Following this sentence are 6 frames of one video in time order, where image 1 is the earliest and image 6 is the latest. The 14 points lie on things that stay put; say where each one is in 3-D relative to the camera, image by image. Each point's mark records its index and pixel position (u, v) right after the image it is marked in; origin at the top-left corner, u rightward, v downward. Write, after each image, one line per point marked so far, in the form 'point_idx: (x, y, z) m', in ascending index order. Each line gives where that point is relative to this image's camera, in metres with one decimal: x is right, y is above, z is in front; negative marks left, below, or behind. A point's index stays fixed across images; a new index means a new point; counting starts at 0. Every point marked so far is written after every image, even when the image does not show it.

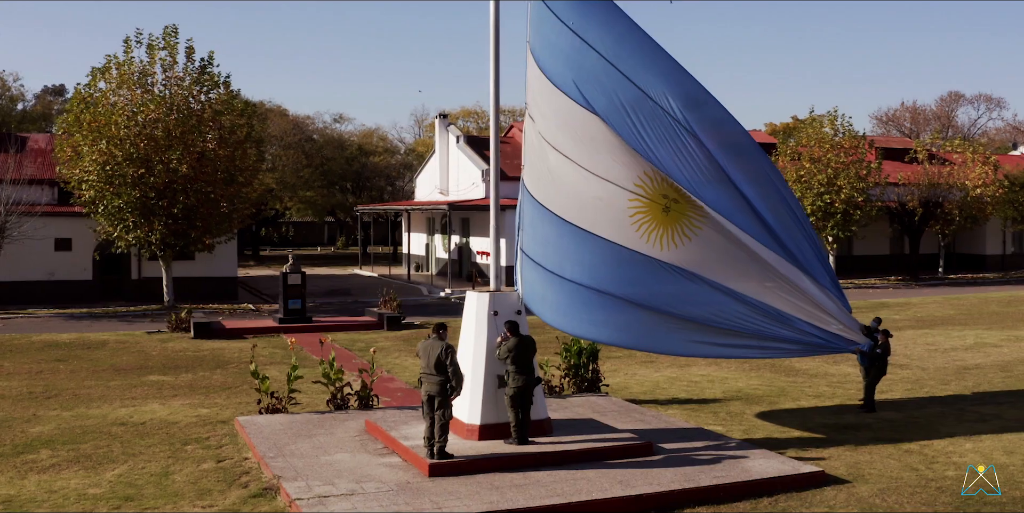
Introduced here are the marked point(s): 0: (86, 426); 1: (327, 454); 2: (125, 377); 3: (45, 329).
0: (-3.8, -1.5, +10.3) m
1: (-1.5, -1.6, +9.4) m
2: (-4.2, -1.3, +12.6) m
3: (-6.4, -1.0, +15.7) m
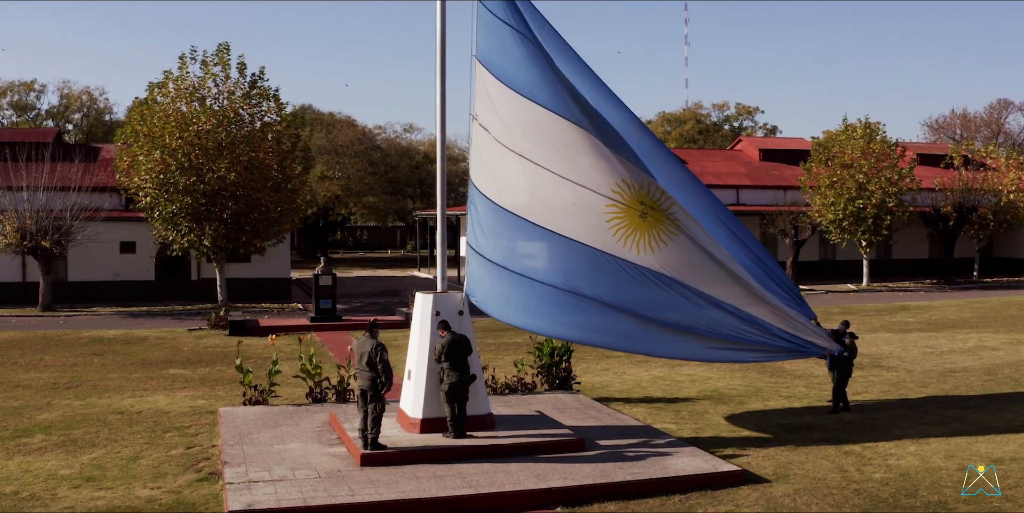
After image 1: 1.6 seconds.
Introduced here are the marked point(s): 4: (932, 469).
0: (-4.2, -1.6, +11.5) m
1: (-2.0, -1.6, +10.3) m
2: (-4.3, -1.3, +13.8) m
3: (-6.1, -1.0, +17.1) m
4: (+3.7, -1.9, +10.2) m
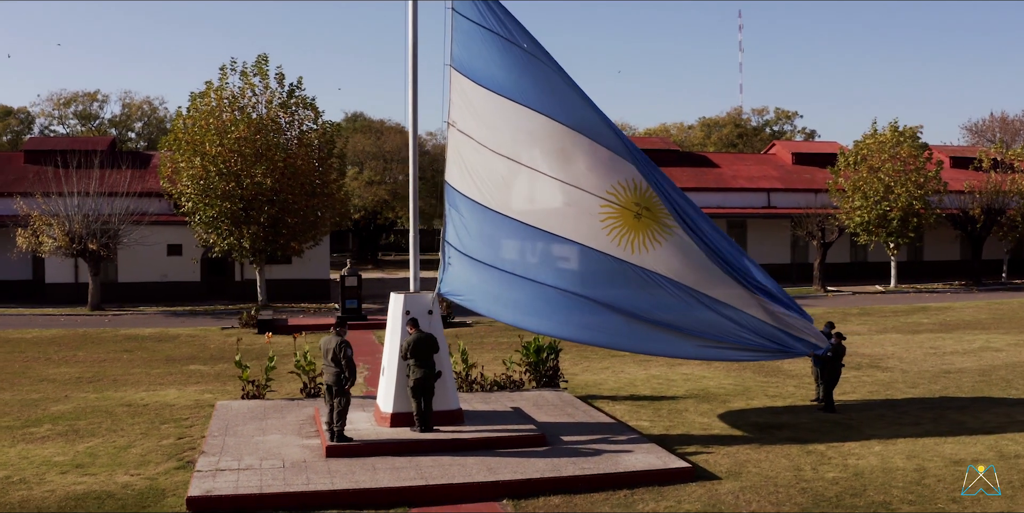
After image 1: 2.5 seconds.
0: (-4.4, -1.6, +12.3) m
1: (-2.4, -1.7, +10.9) m
2: (-4.3, -1.4, +14.7) m
3: (-5.8, -1.0, +18.1) m
4: (+3.4, -1.9, +10.4) m
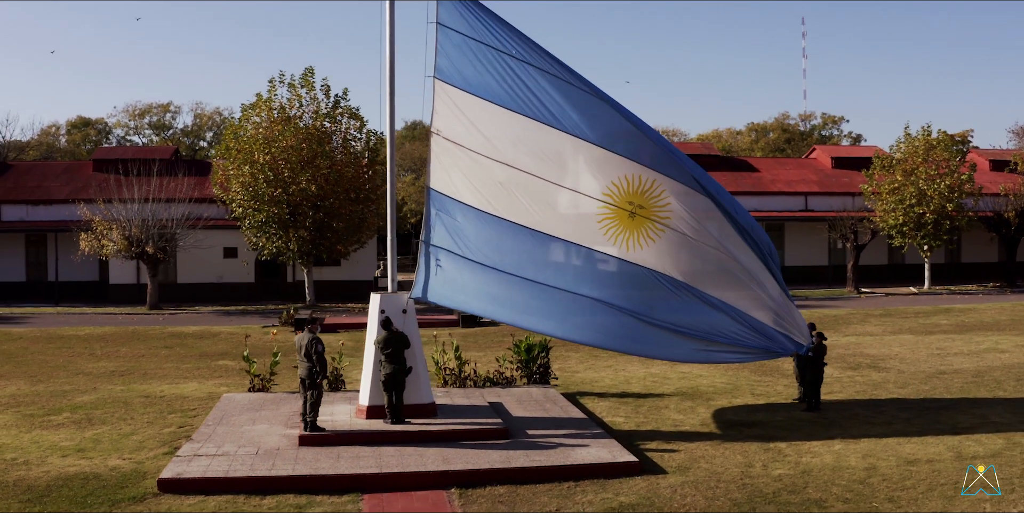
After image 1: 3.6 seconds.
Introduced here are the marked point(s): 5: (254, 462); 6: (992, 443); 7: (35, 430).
0: (-4.5, -1.6, +13.4) m
1: (-2.6, -1.7, +11.7) m
2: (-4.2, -1.4, +15.7) m
3: (-5.3, -1.1, +19.2) m
4: (+3.0, -1.9, +10.6) m
5: (-2.3, -1.8, +10.4) m
6: (+4.6, -1.8, +11.3) m
7: (-4.9, -1.8, +11.8) m
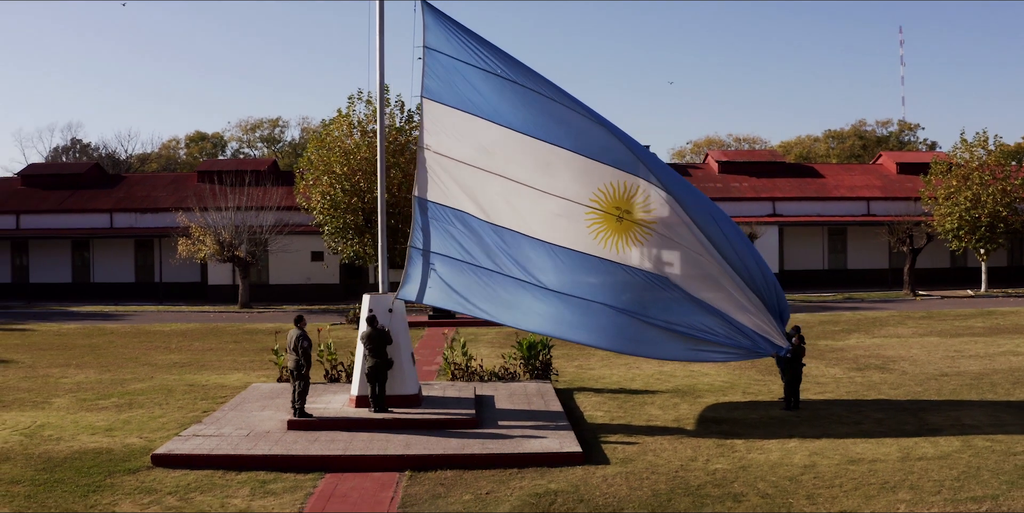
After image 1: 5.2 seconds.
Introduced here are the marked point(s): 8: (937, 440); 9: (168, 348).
0: (-4.4, -1.7, +14.9) m
1: (-2.8, -1.7, +13.0) m
2: (-3.7, -1.5, +17.2) m
3: (-4.3, -1.1, +20.9) m
4: (+2.5, -2.0, +11.0) m
5: (-2.7, -1.9, +11.7) m
6: (+4.3, -1.8, +11.4) m
7: (-5.0, -1.8, +13.5) m
8: (+4.2, -1.8, +11.5) m
9: (-5.2, -1.4, +17.5) m
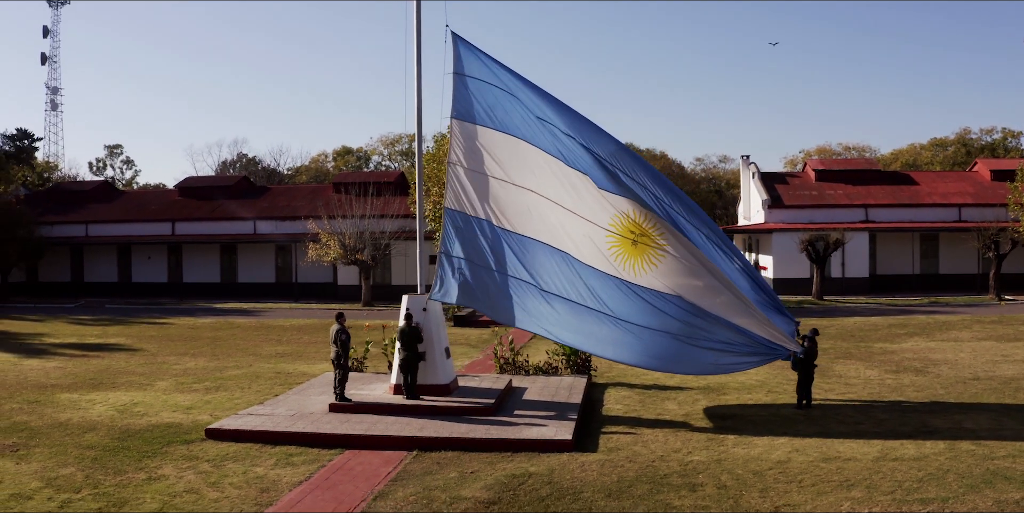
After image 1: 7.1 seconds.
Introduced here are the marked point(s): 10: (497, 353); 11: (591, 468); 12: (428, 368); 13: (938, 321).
0: (-3.6, -1.7, +16.8) m
1: (-2.4, -1.8, +14.6) m
2: (-2.5, -1.5, +18.8) m
3: (-2.3, -1.2, +22.6) m
4: (+2.4, -2.0, +11.6) m
5: (-2.6, -1.9, +13.3) m
6: (+4.2, -1.9, +11.6) m
7: (-4.5, -1.8, +15.4) m
8: (+4.2, -1.9, +11.7) m
9: (-3.9, -1.4, +19.4) m
10: (-0.1, -1.3, +15.7) m
11: (+0.8, -2.1, +11.5) m
12: (-1.0, -1.3, +13.8) m
13: (+6.6, -1.0, +17.8) m
